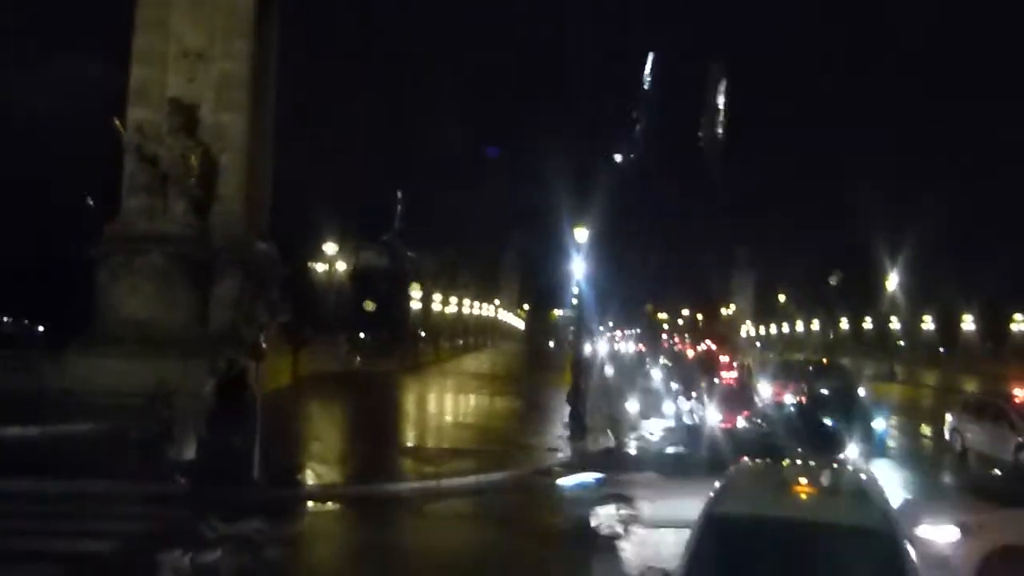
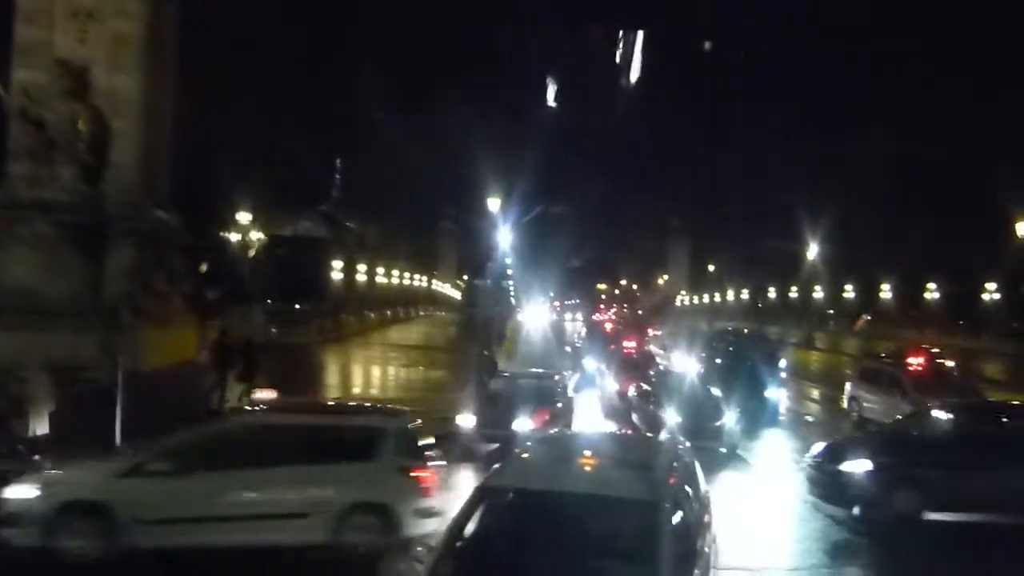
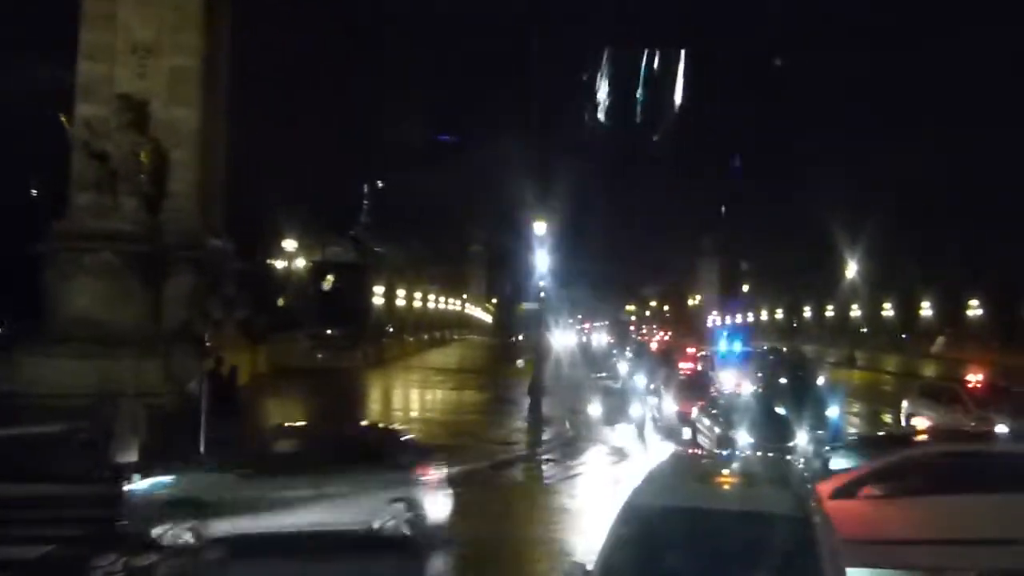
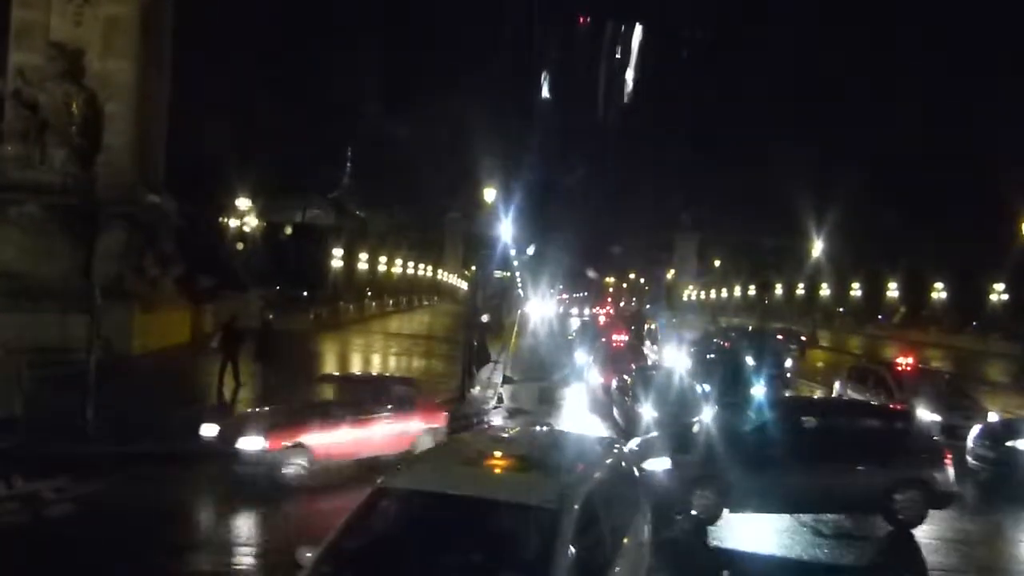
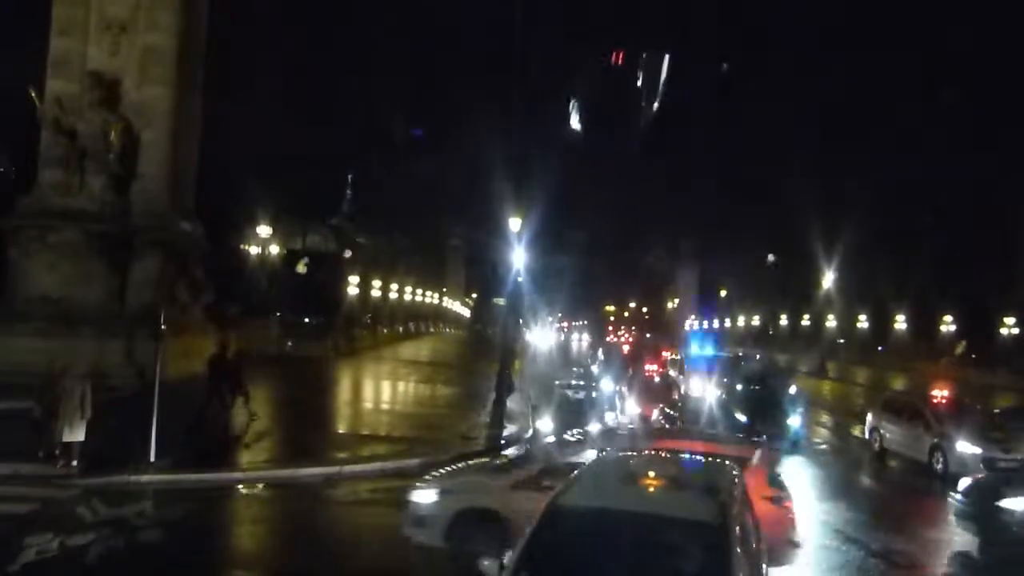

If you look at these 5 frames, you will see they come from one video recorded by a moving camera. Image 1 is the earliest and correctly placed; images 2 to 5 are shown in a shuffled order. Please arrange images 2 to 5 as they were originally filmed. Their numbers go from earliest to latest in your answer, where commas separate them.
3, 5, 2, 4
